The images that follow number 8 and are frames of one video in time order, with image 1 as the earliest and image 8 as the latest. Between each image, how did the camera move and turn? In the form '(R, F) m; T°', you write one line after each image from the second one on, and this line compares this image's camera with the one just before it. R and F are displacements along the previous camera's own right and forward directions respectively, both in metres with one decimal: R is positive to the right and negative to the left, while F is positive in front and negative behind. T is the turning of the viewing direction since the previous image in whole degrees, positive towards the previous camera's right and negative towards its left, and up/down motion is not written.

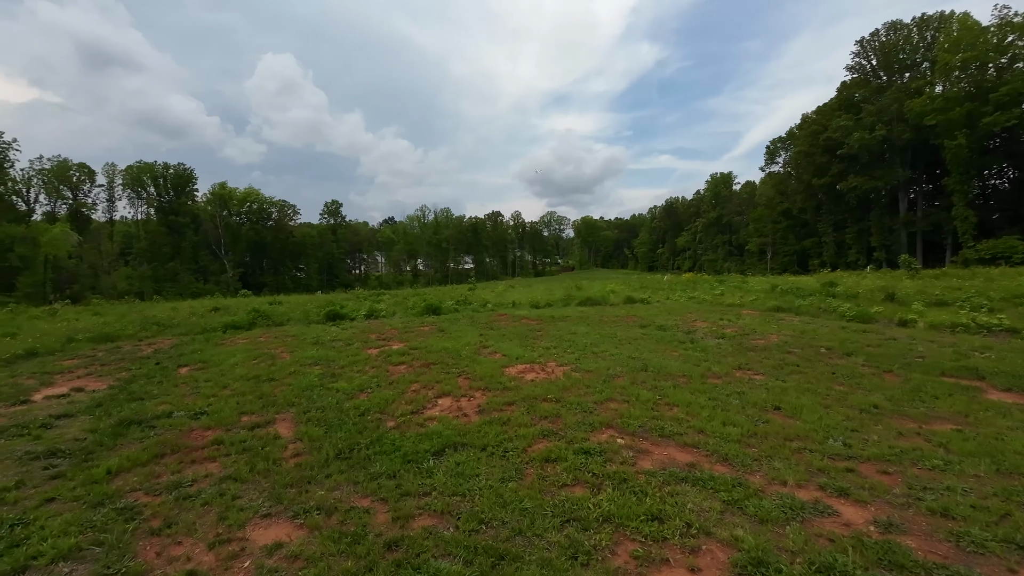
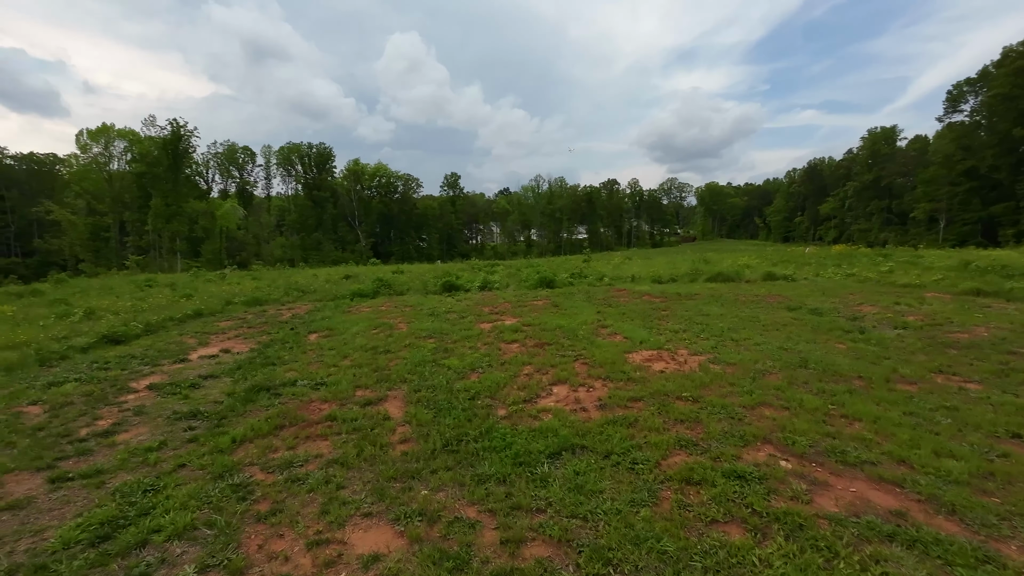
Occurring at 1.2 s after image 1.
(-0.2, +0.8) m; -13°
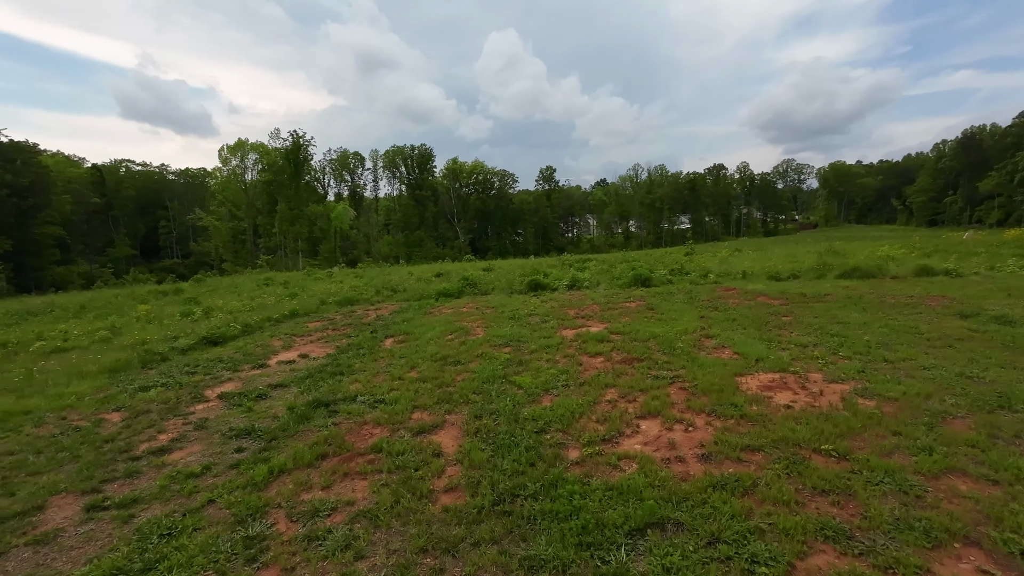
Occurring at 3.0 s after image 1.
(+0.2, +1.0) m; -11°
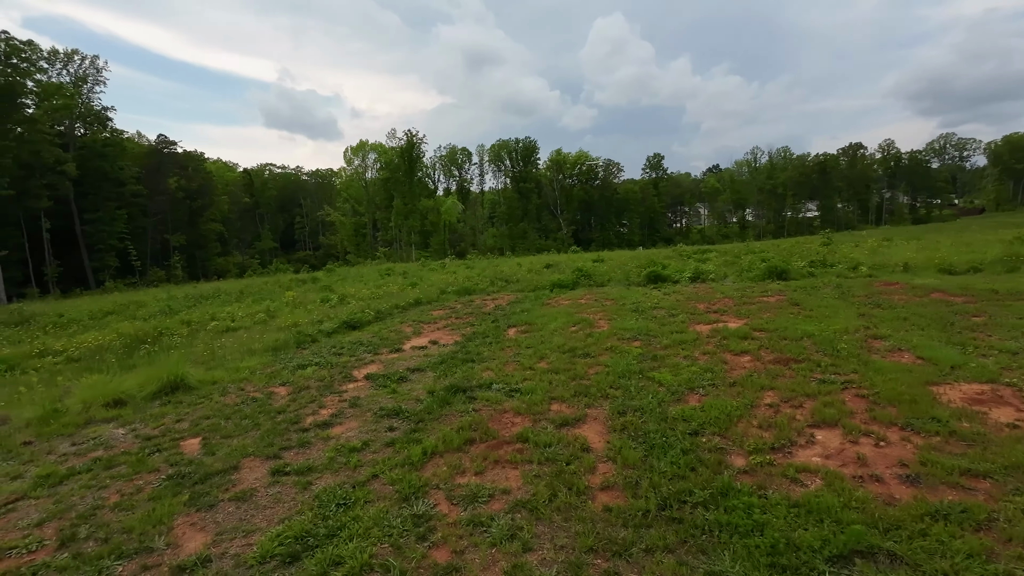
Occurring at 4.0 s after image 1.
(-0.5, +0.1) m; -12°
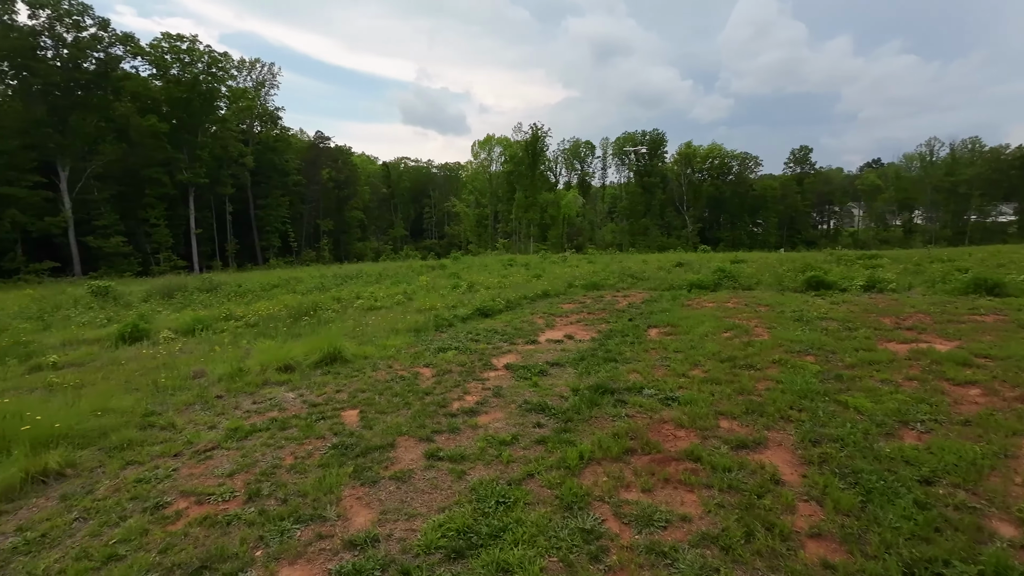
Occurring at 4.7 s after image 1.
(-0.5, +0.3) m; -13°
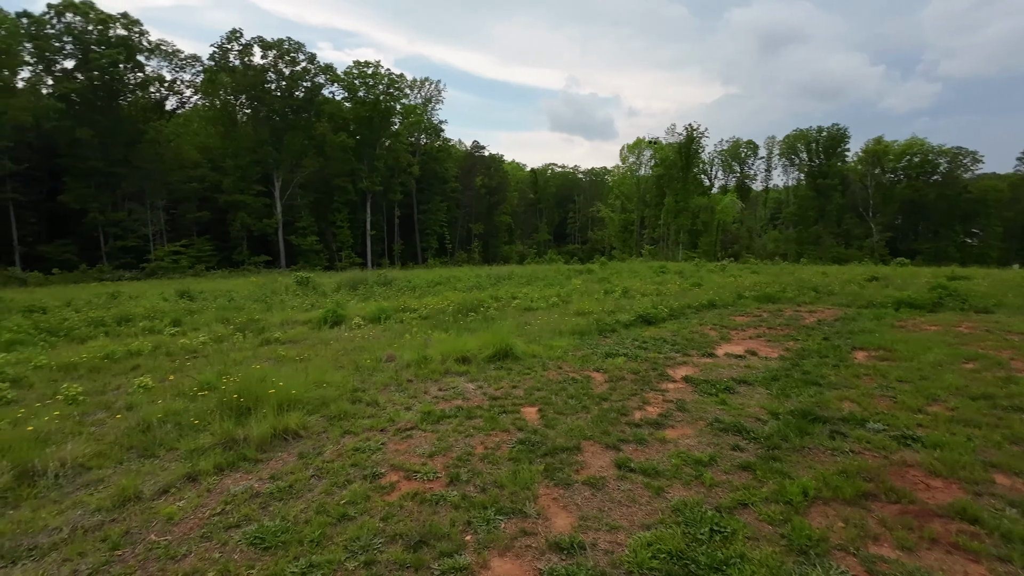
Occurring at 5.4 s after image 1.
(-0.6, +0.1) m; -16°
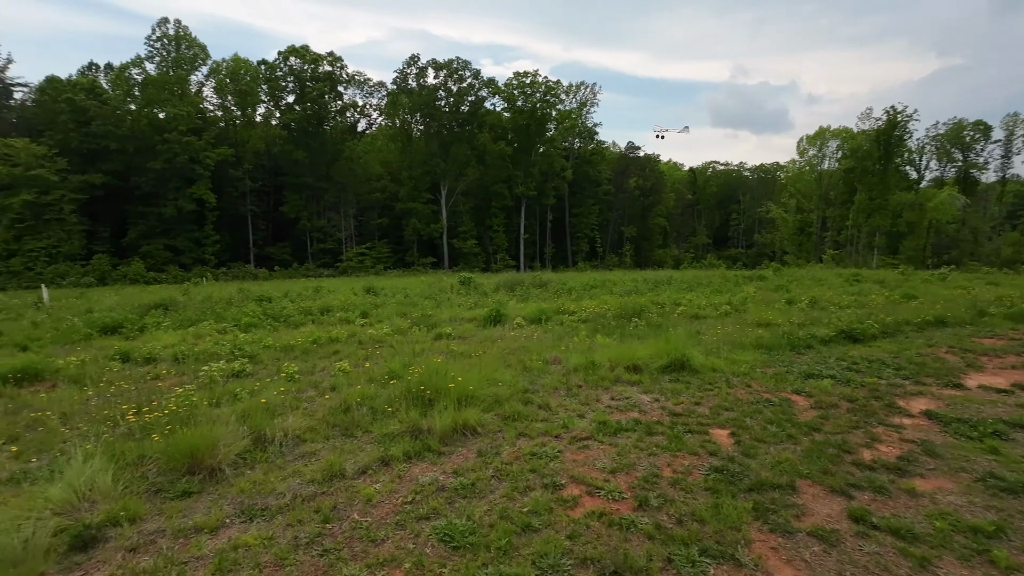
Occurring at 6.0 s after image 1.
(-0.4, +0.3) m; -17°
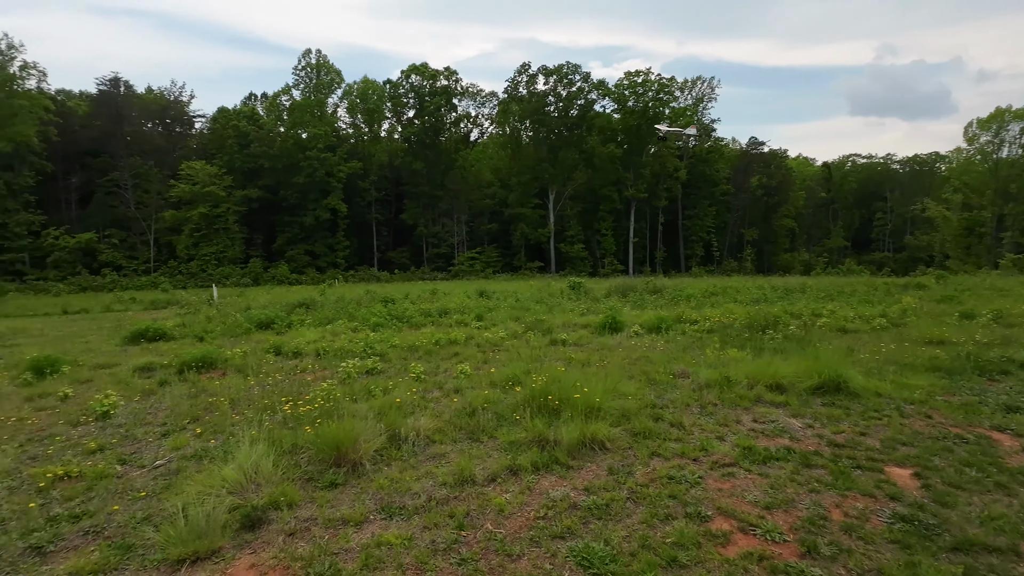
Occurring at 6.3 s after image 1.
(-0.3, +0.2) m; -12°
